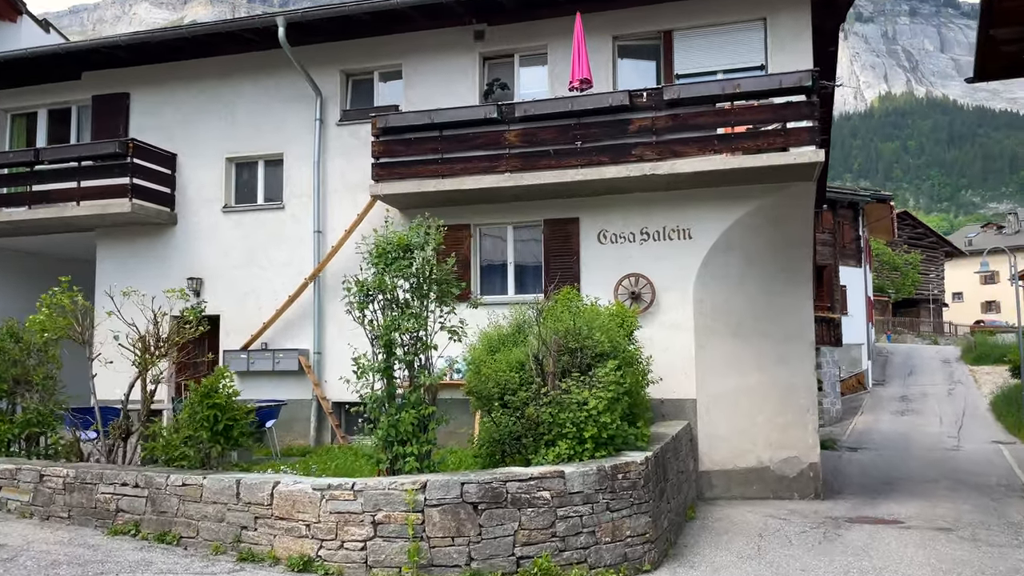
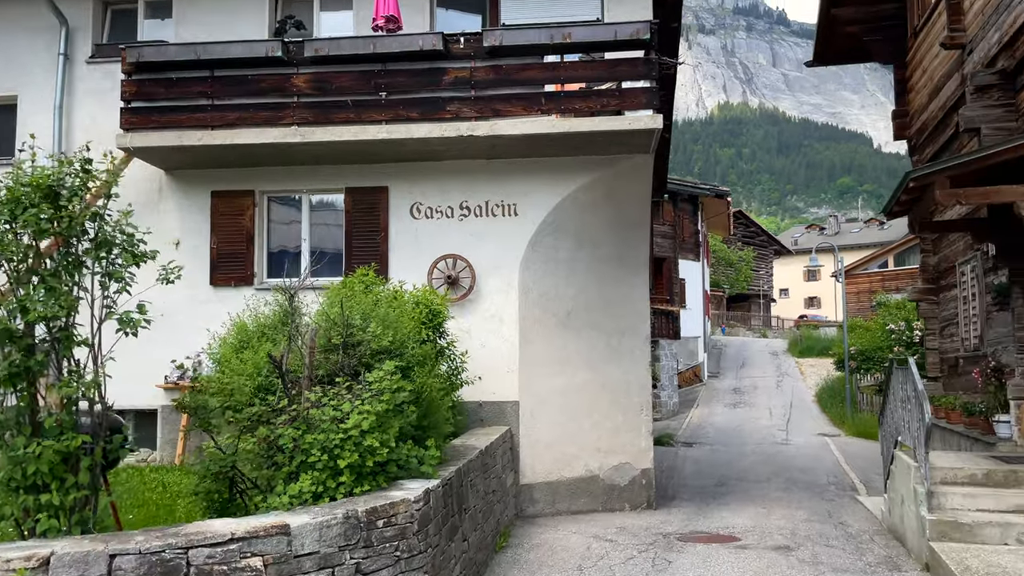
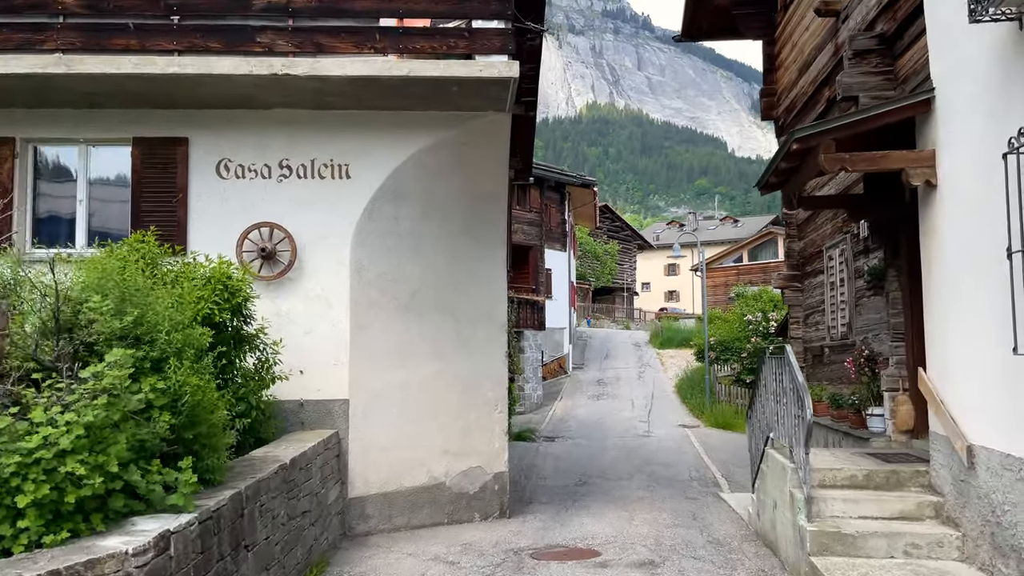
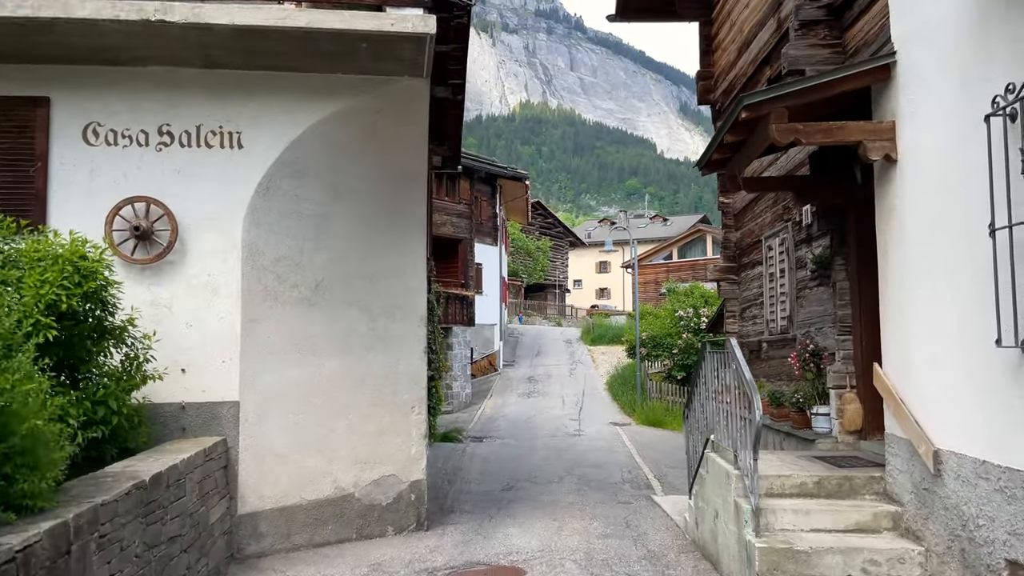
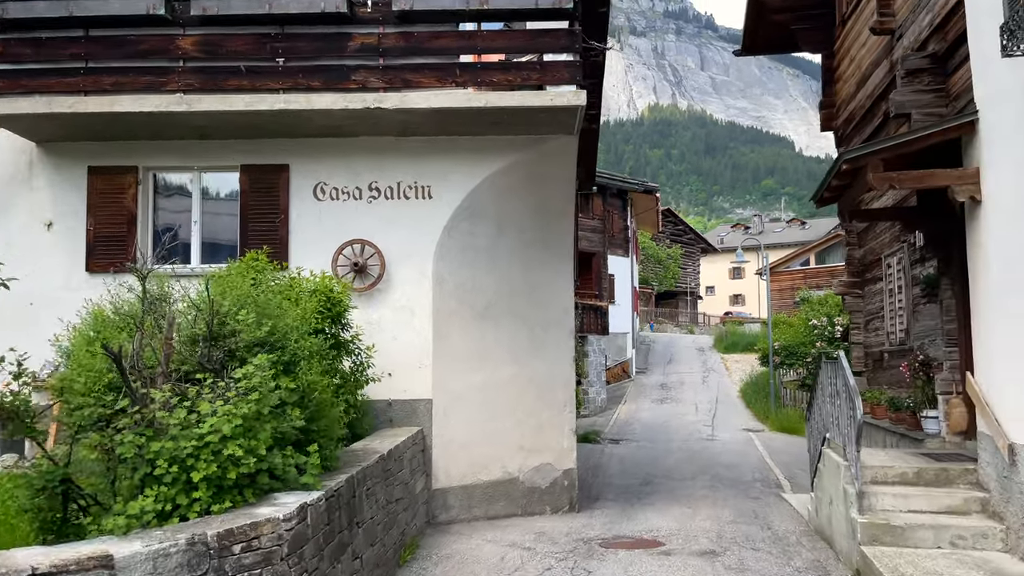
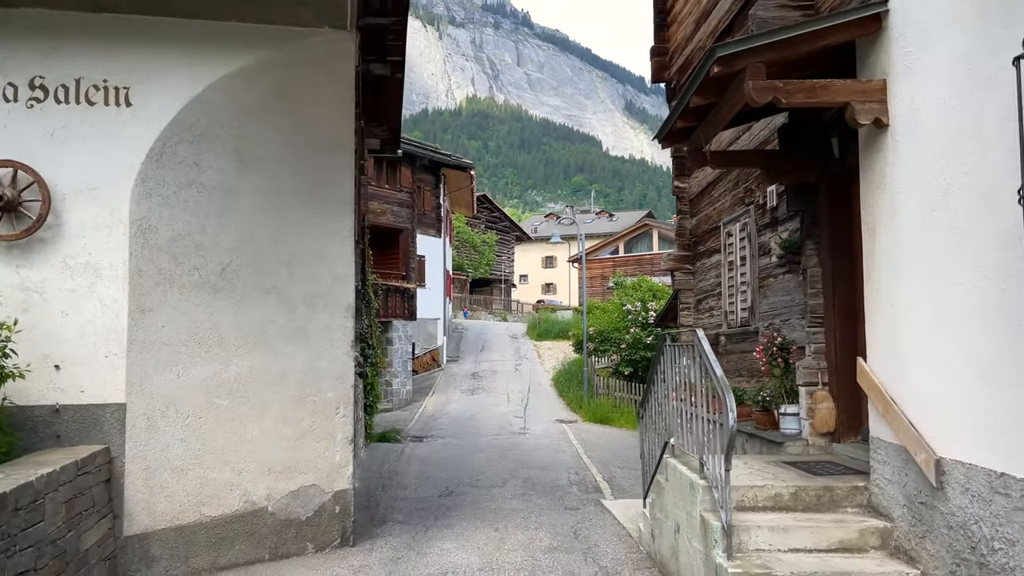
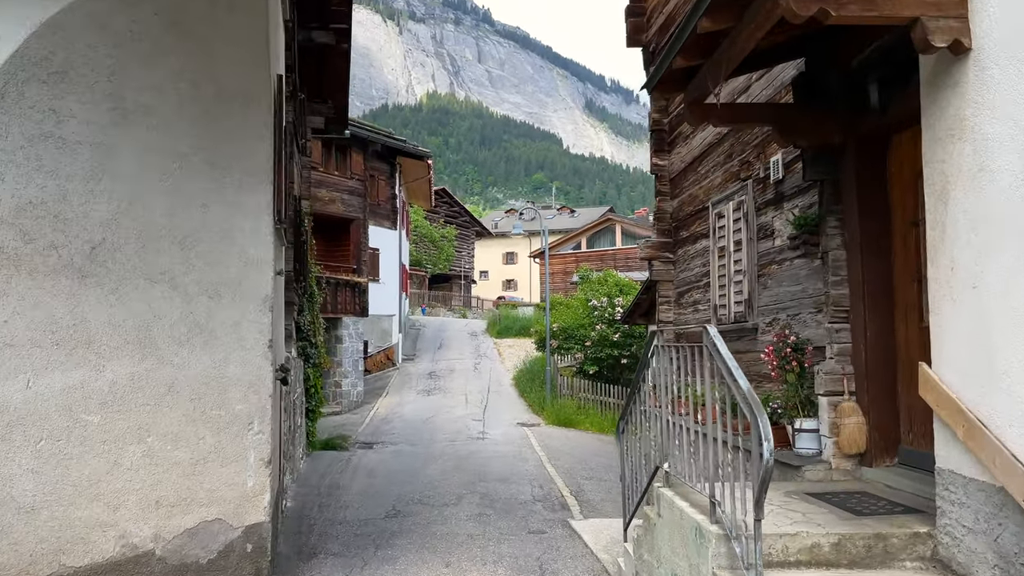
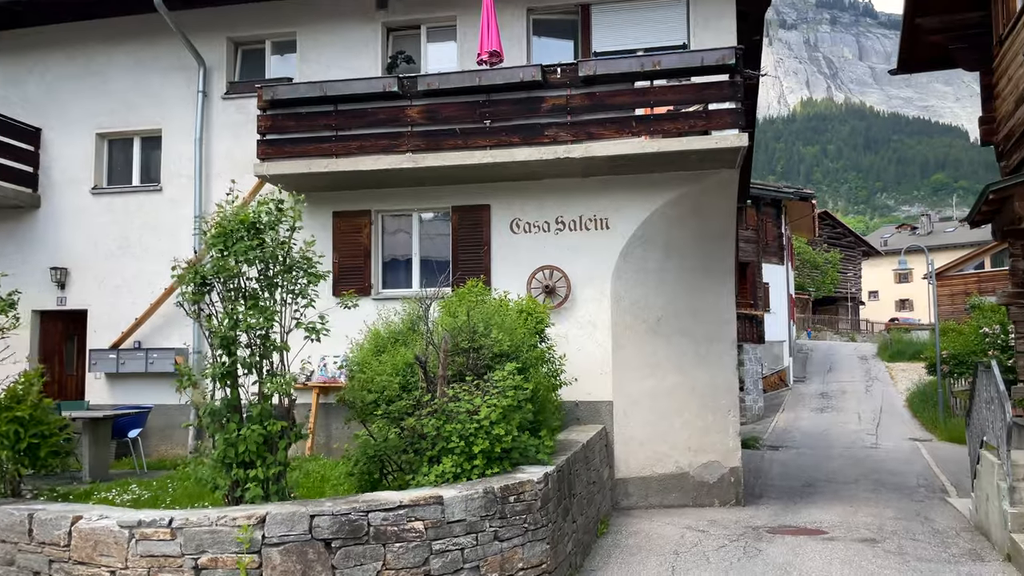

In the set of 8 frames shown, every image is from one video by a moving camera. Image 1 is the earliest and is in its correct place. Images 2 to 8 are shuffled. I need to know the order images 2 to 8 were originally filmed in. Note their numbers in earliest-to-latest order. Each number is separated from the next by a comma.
8, 2, 5, 3, 4, 6, 7
